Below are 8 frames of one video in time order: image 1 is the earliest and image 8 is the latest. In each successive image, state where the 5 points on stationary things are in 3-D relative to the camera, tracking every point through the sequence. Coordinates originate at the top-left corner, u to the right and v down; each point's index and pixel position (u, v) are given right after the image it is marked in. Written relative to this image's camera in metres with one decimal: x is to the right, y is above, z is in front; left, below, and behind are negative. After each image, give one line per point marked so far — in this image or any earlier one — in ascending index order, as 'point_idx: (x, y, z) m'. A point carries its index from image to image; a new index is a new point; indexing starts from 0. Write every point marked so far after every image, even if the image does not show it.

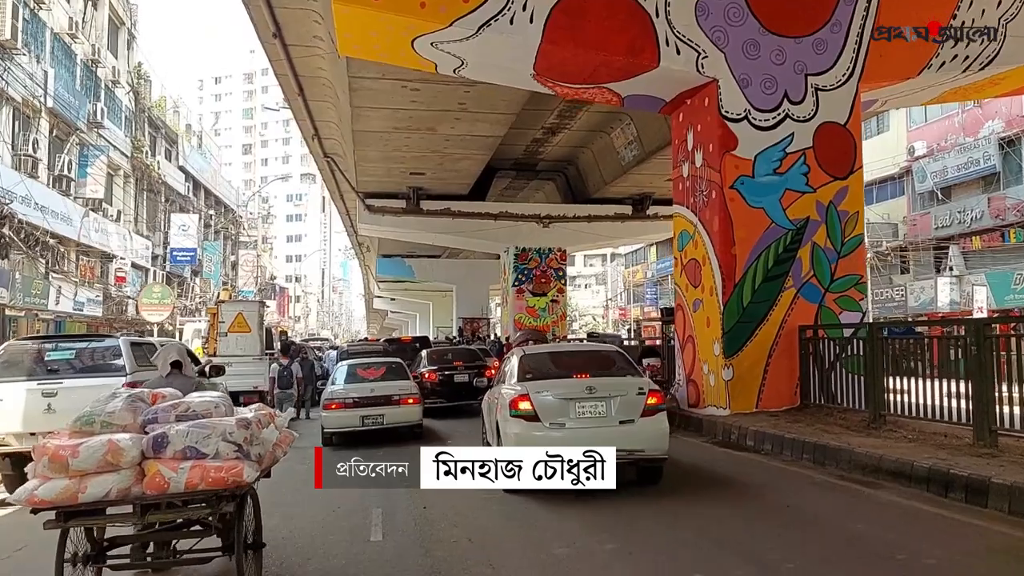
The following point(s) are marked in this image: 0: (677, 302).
0: (+2.6, -0.2, +12.3) m
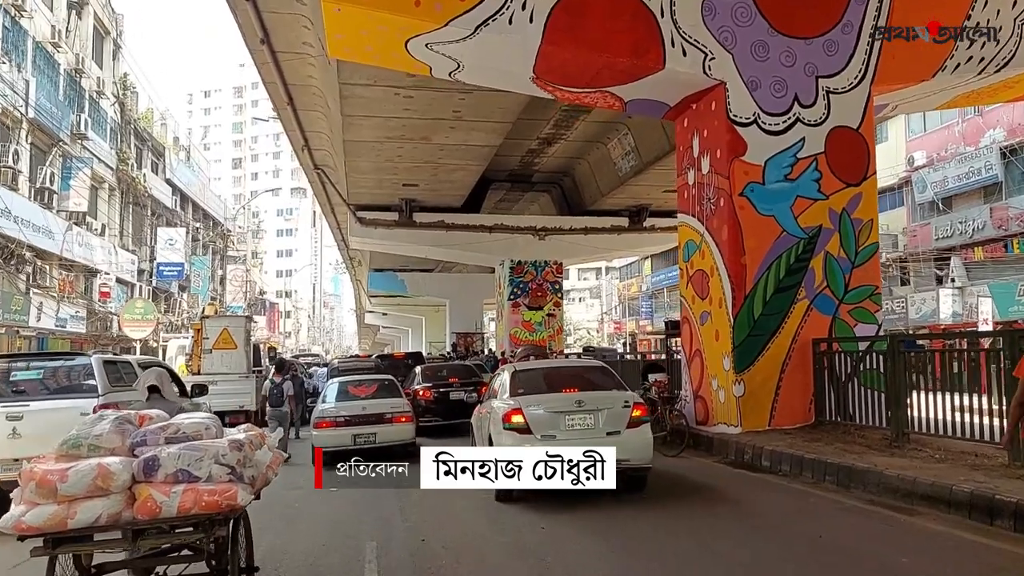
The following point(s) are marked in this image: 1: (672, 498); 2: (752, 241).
0: (+2.6, -0.4, +11.8) m
1: (+1.6, -2.2, +8.1) m
2: (+3.2, +0.6, +10.3) m
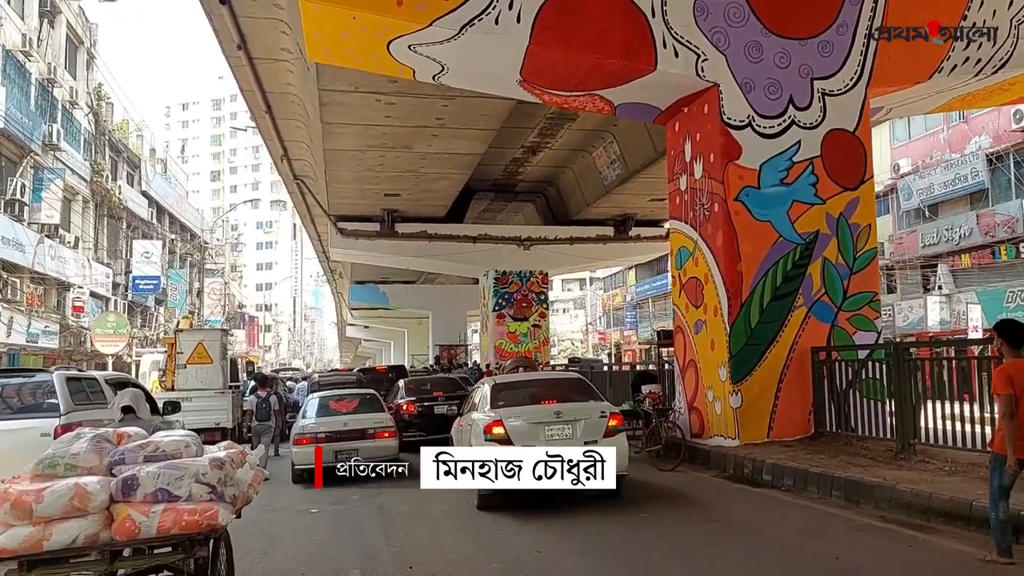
0: (+2.4, -0.5, +11.5) m
1: (+1.6, -2.2, +7.7) m
2: (+3.0, +0.5, +10.0) m
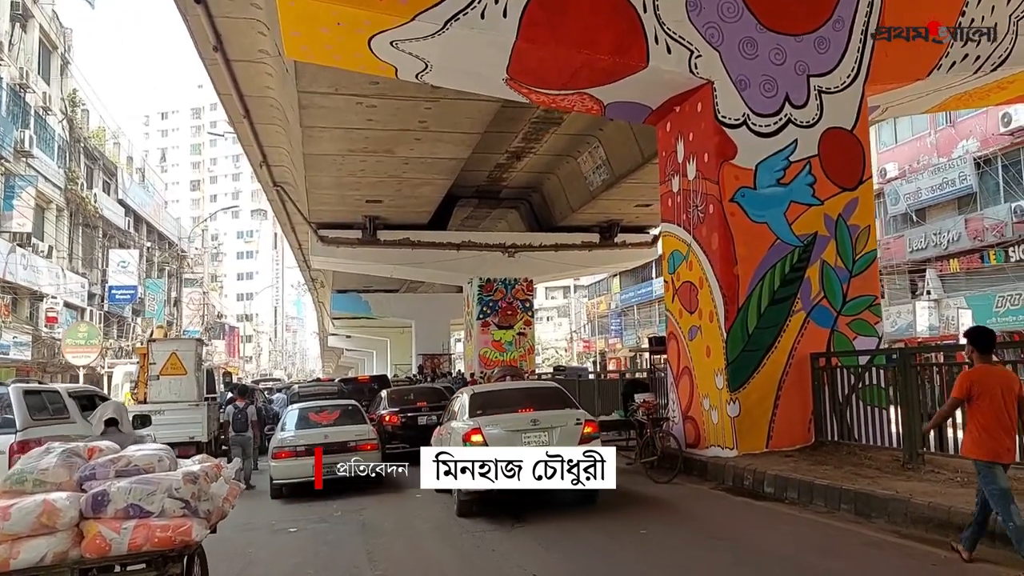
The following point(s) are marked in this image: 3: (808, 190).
0: (+2.2, -0.6, +11.1) m
1: (+1.5, -2.3, +7.2) m
2: (+2.9, +0.5, +9.7) m
3: (+3.7, +1.2, +9.8) m
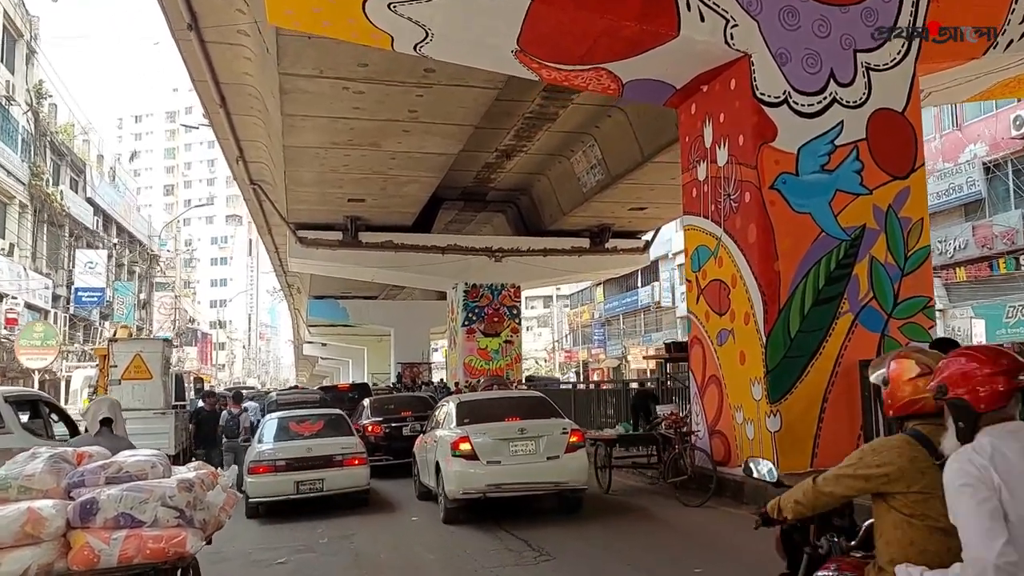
0: (+2.3, -0.6, +10.0) m
1: (+1.7, -2.2, +6.1) m
2: (+3.0, +0.5, +8.6) m
3: (+3.8, +1.2, +8.7) m
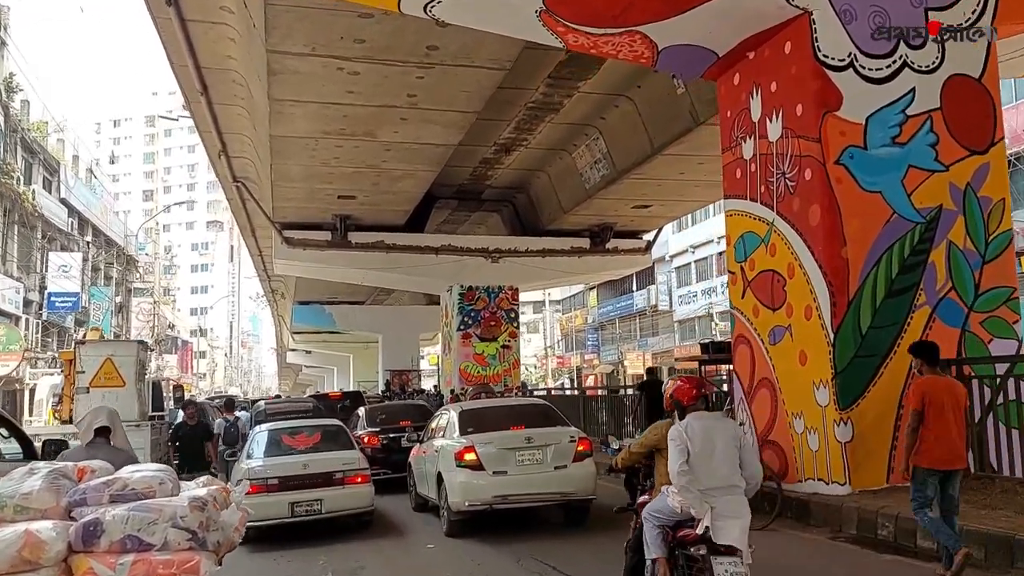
0: (+2.6, -0.5, +8.9) m
1: (+2.0, -2.1, +4.9) m
2: (+3.3, +0.6, +7.5) m
3: (+4.1, +1.3, +7.7) m
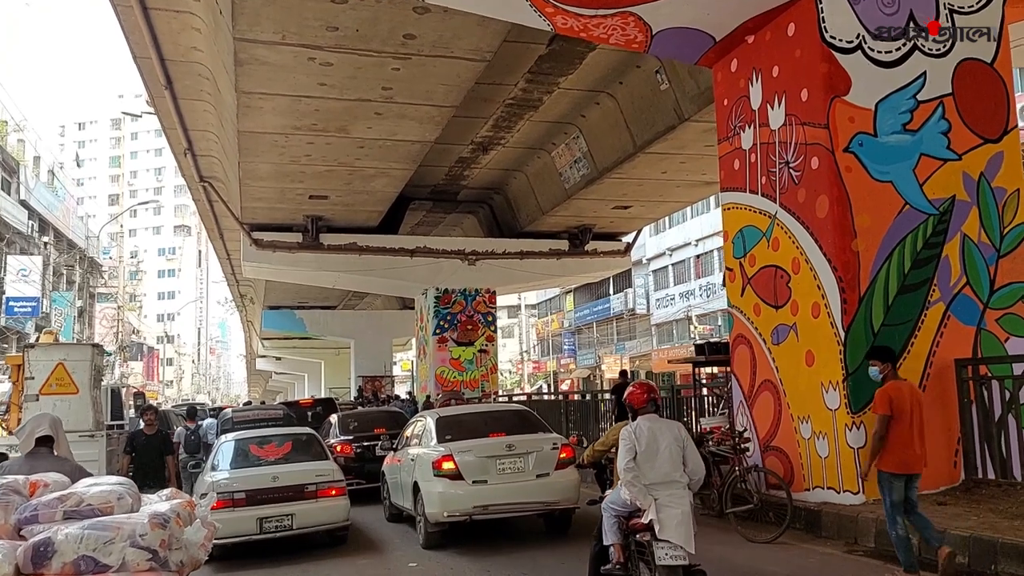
0: (+2.4, -0.5, +8.4) m
1: (+2.0, -2.0, +4.4) m
2: (+3.2, +0.6, +7.0) m
3: (+4.0, +1.4, +7.3) m
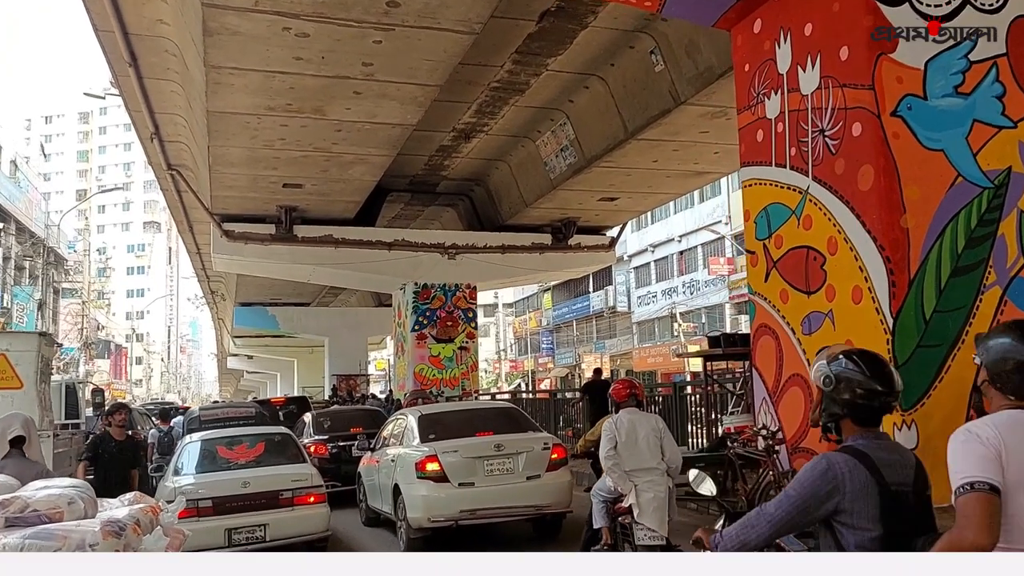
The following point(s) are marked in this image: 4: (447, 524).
0: (+2.4, -0.3, +7.6) m
1: (+2.1, -1.9, +3.6) m
2: (+3.2, +0.8, +6.3) m
3: (+4.0, +1.5, +6.5) m
4: (-0.6, -2.4, +7.6) m
